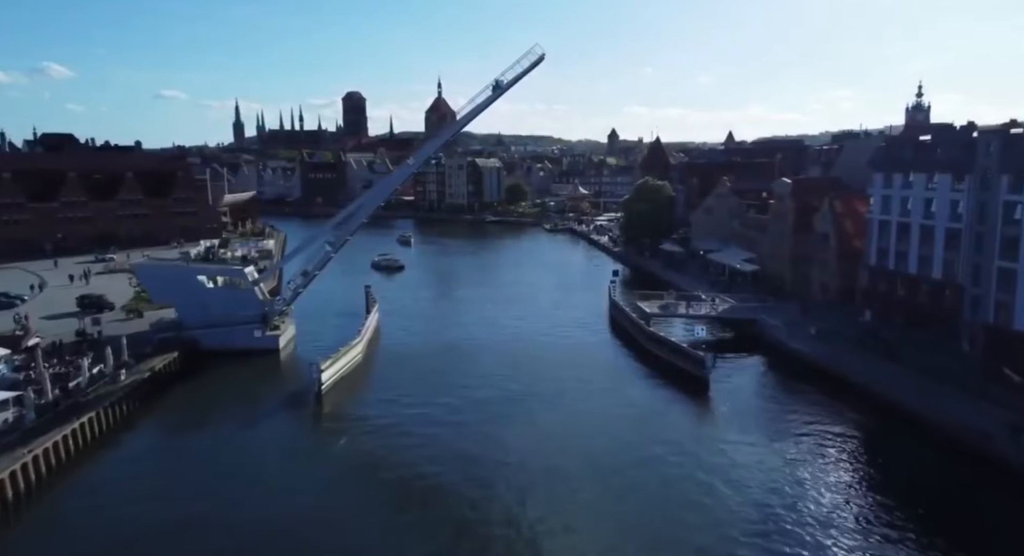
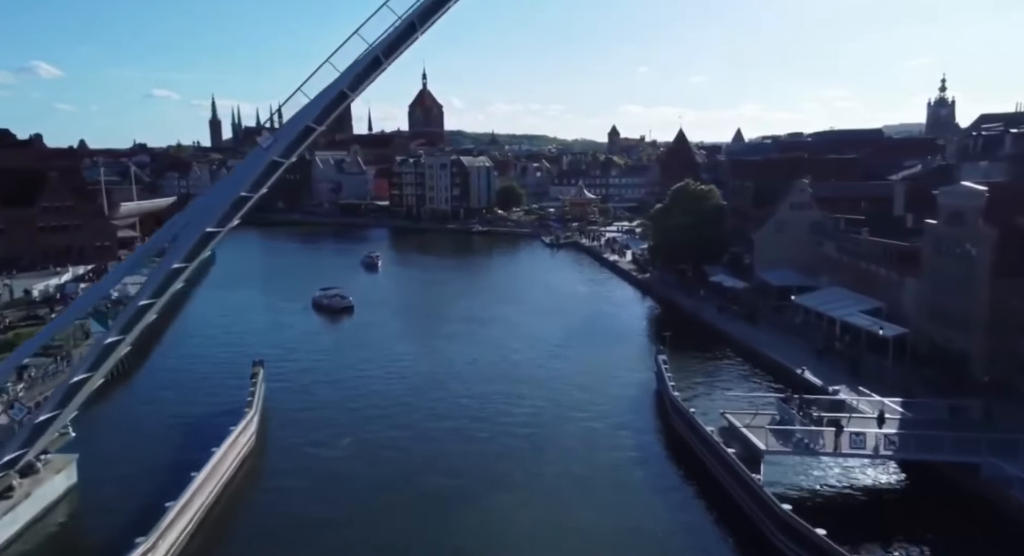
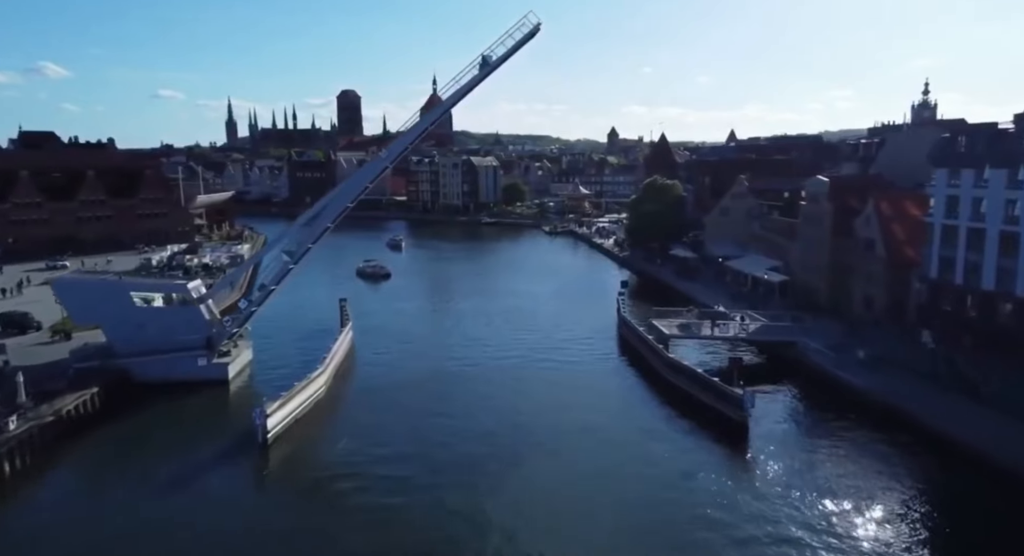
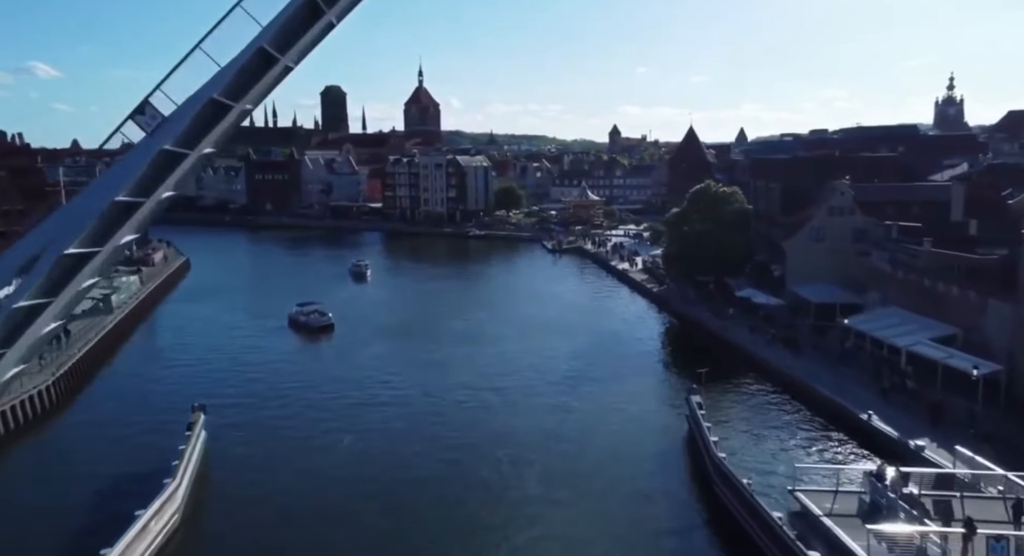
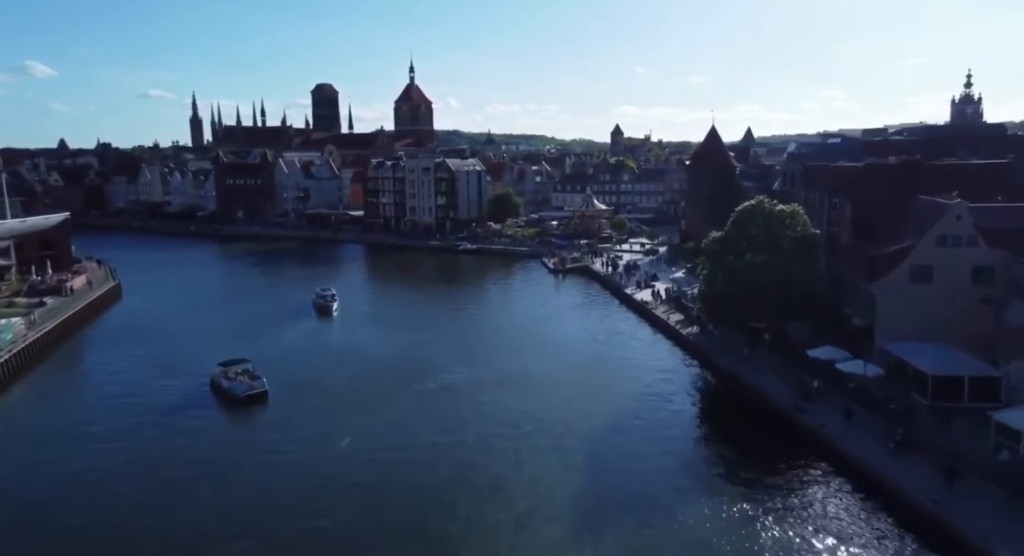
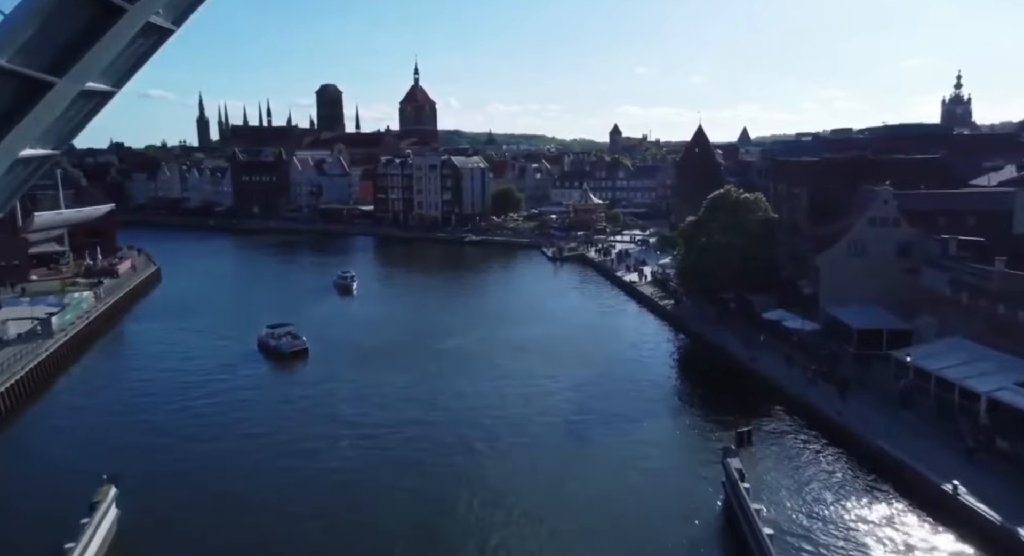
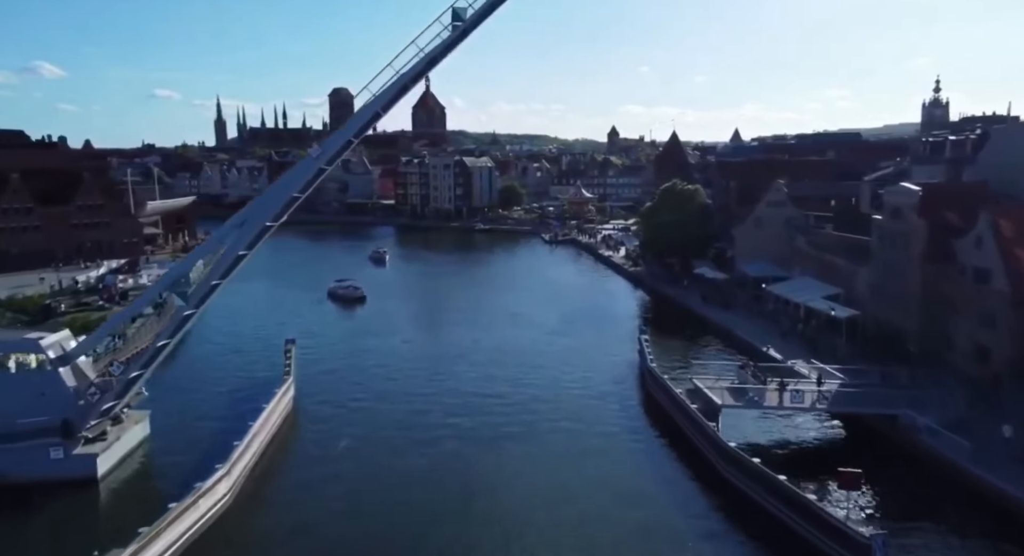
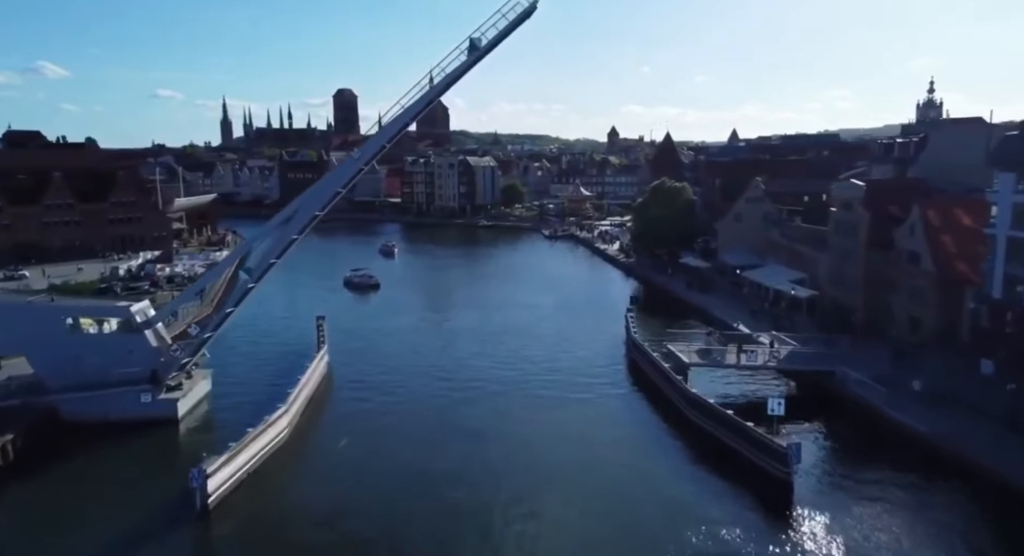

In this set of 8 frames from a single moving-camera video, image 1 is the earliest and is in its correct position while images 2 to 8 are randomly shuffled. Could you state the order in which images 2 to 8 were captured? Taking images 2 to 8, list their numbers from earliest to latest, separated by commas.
3, 8, 7, 2, 4, 6, 5
